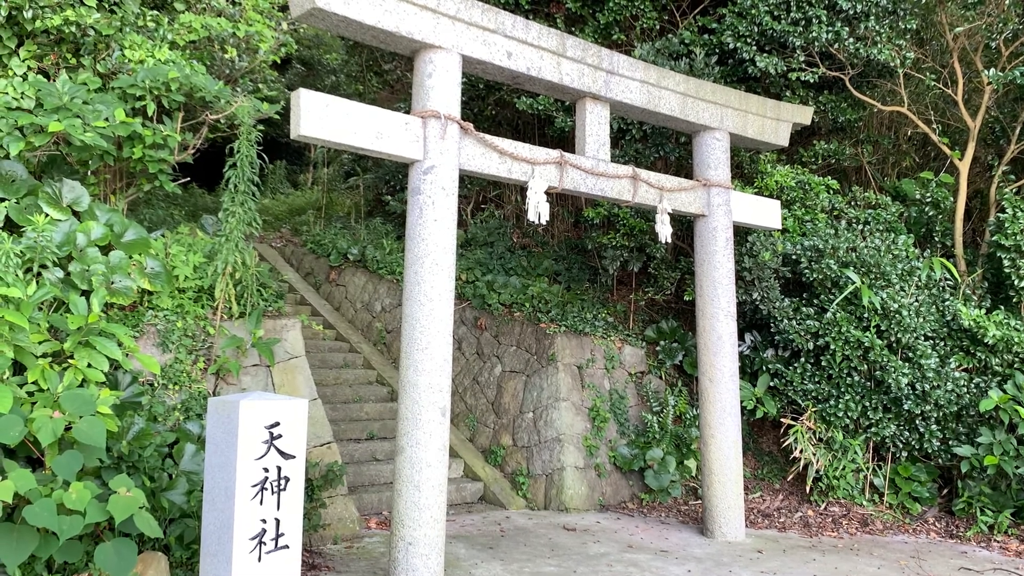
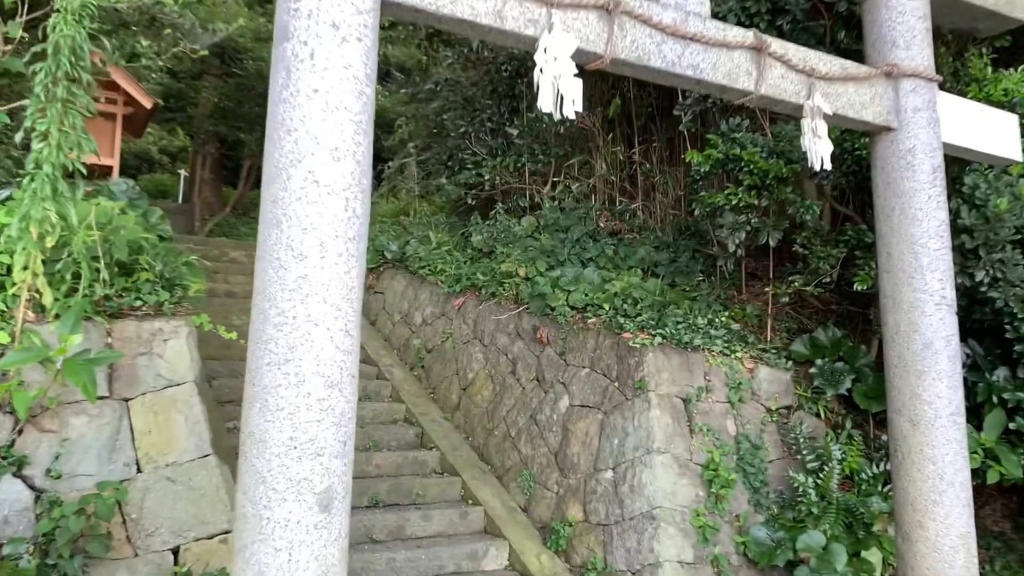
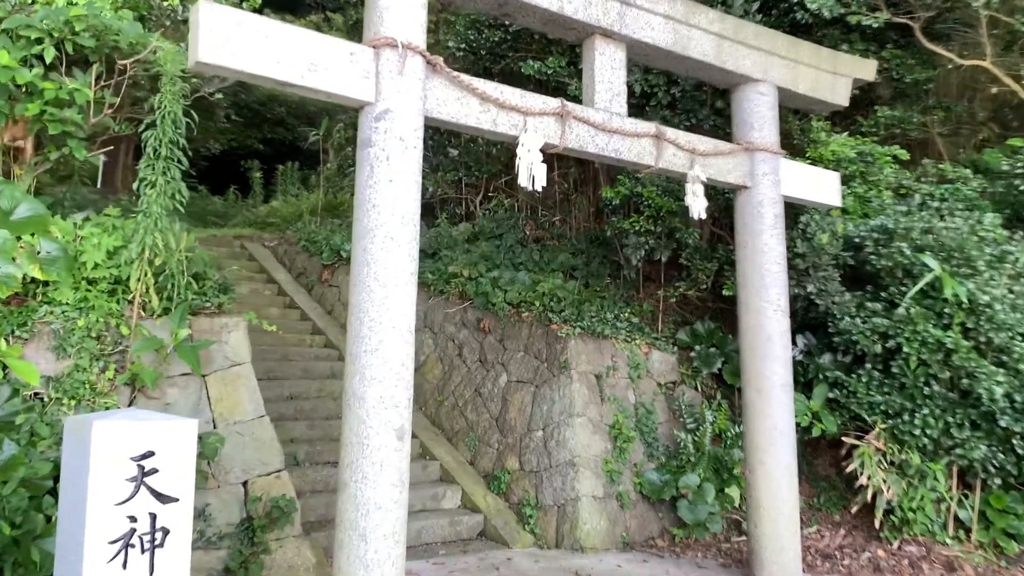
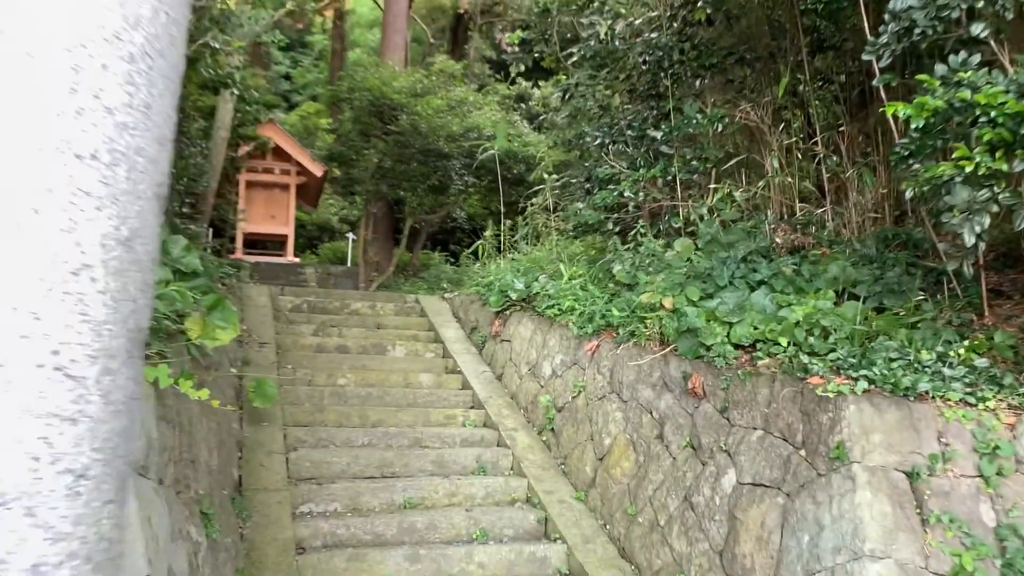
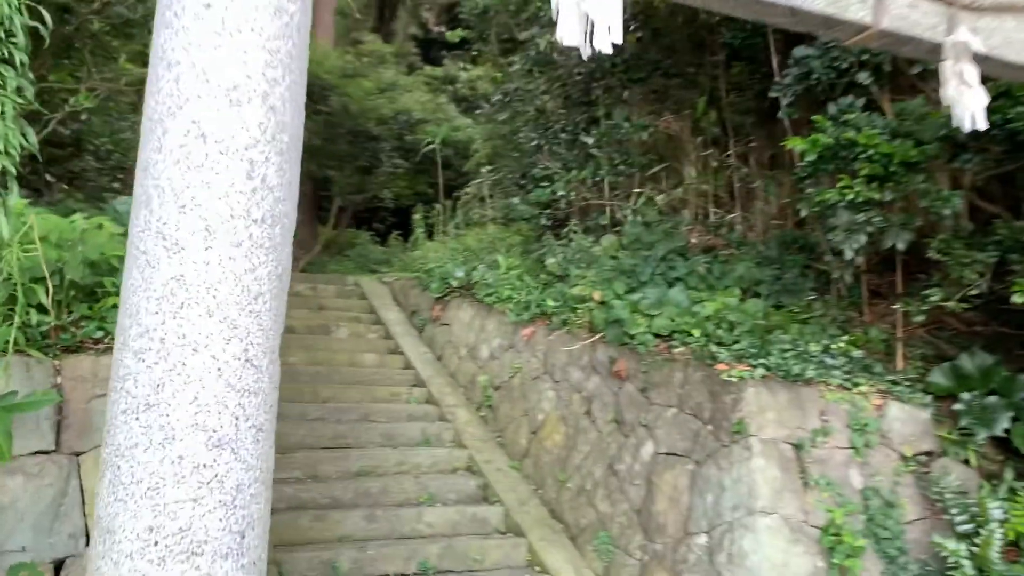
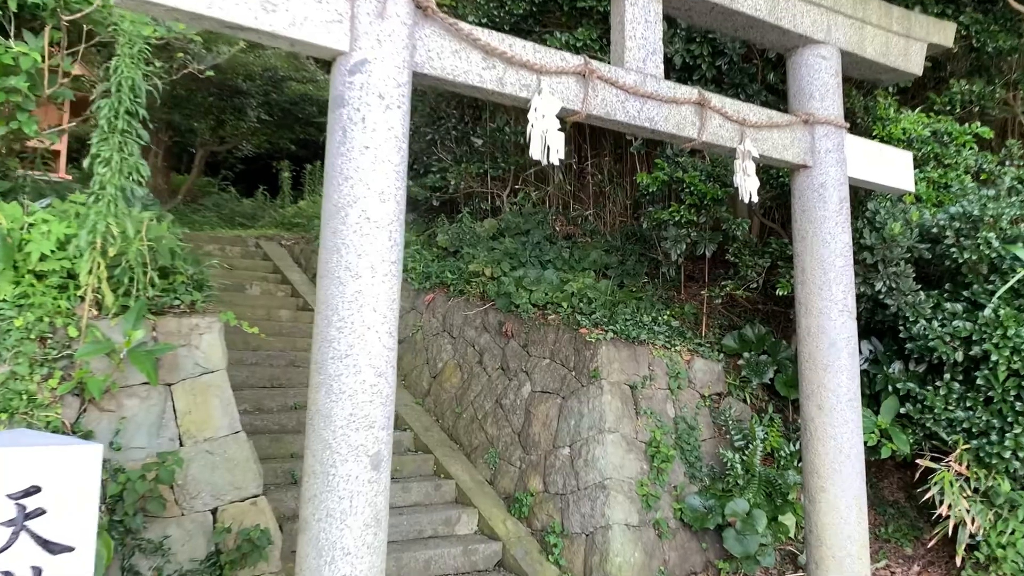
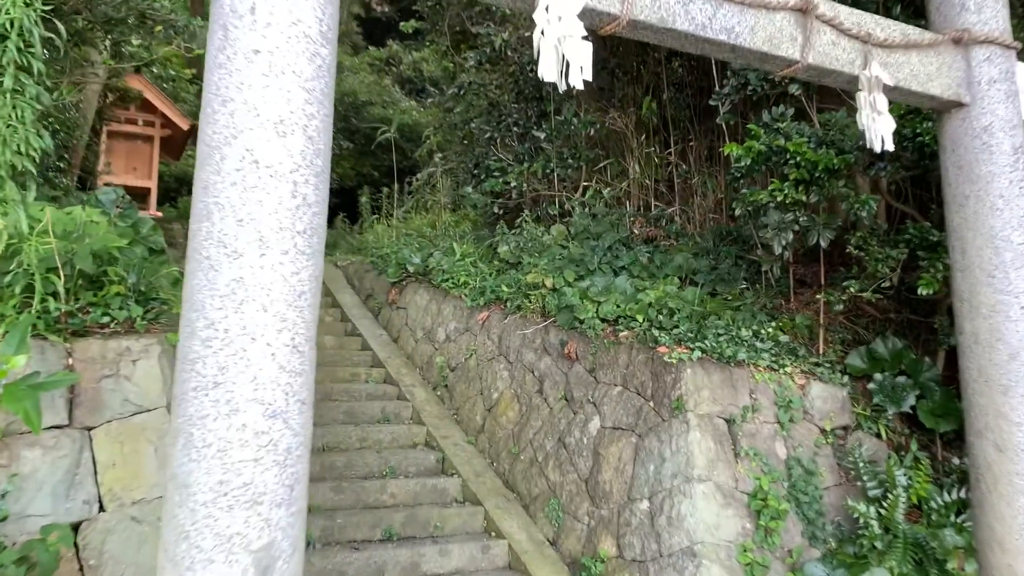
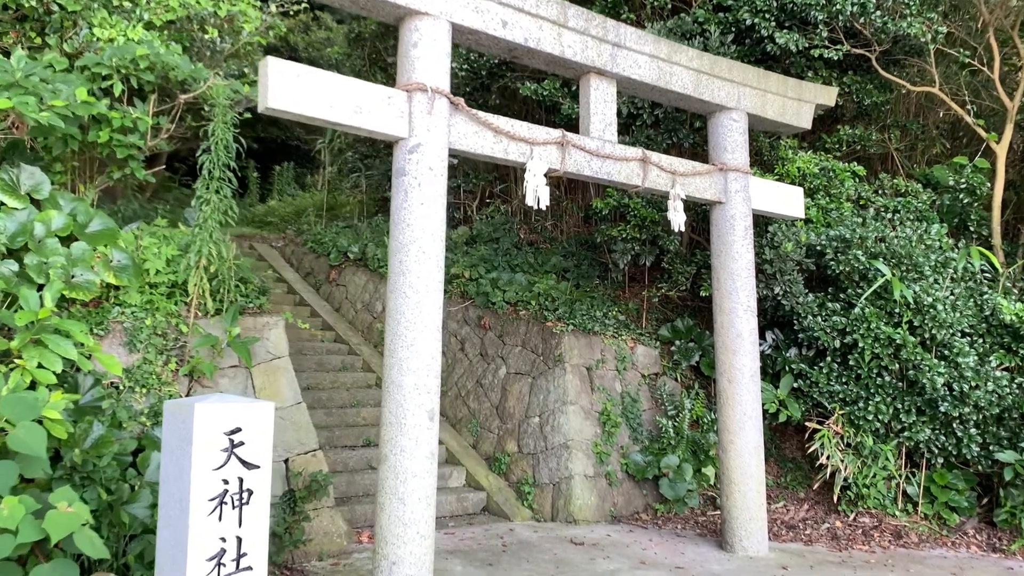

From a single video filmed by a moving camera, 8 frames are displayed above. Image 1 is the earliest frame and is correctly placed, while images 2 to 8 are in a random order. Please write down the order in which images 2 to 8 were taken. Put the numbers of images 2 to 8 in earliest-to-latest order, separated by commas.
8, 3, 6, 2, 7, 5, 4
